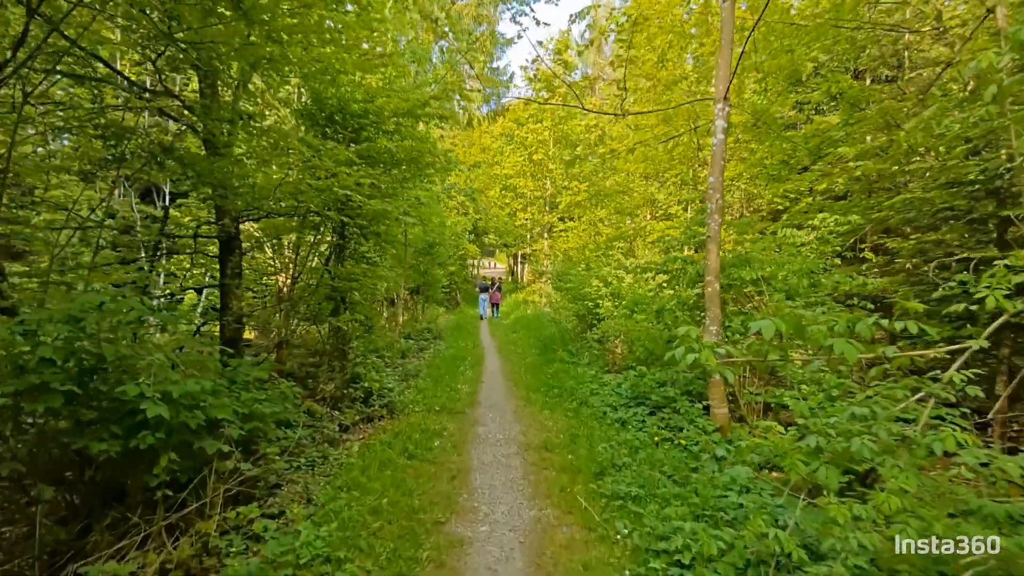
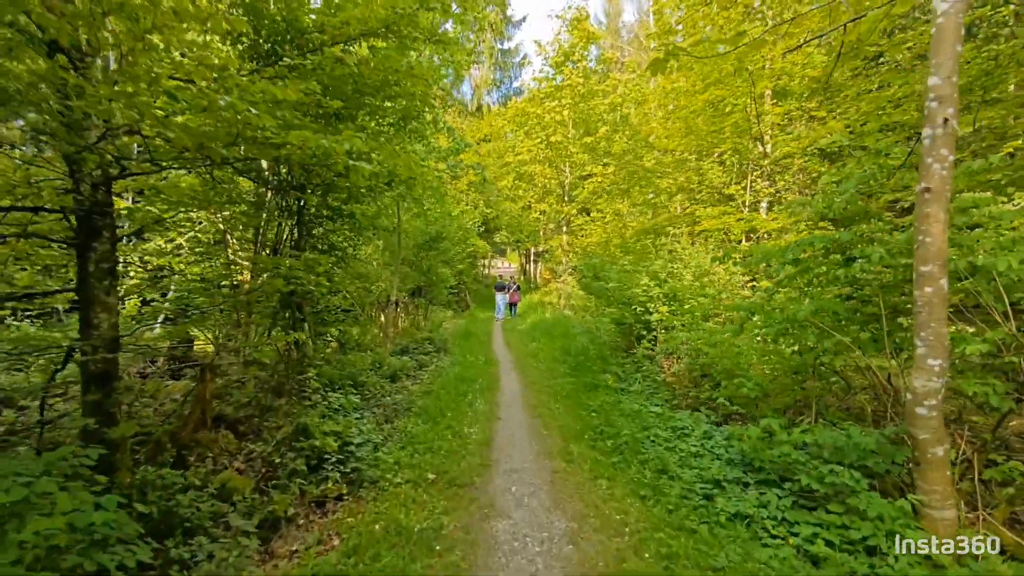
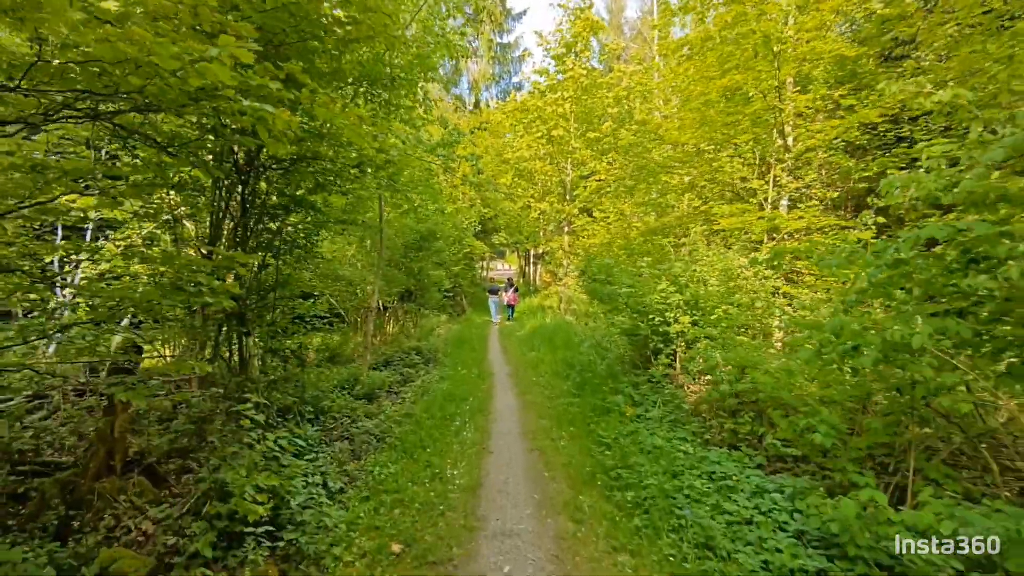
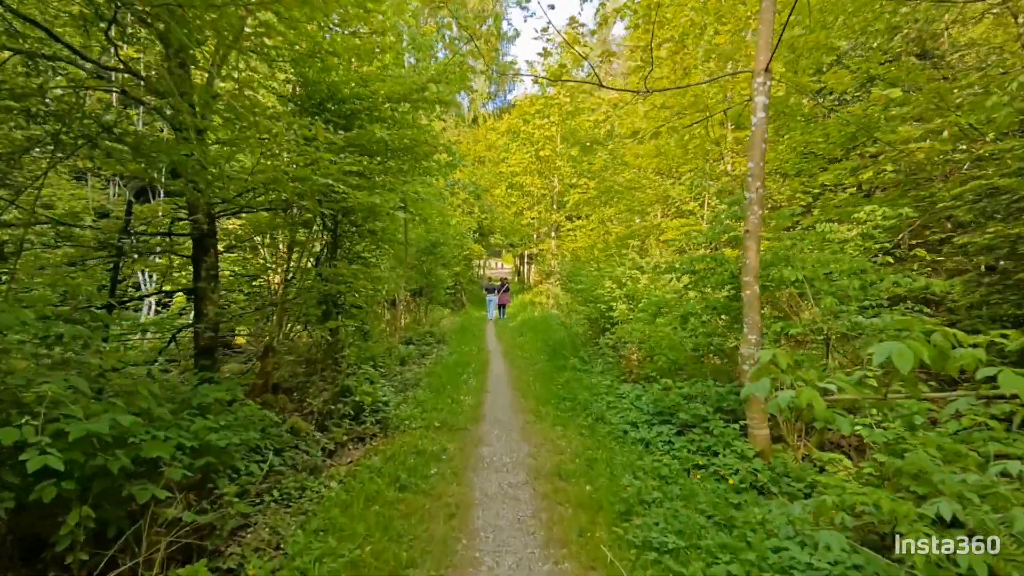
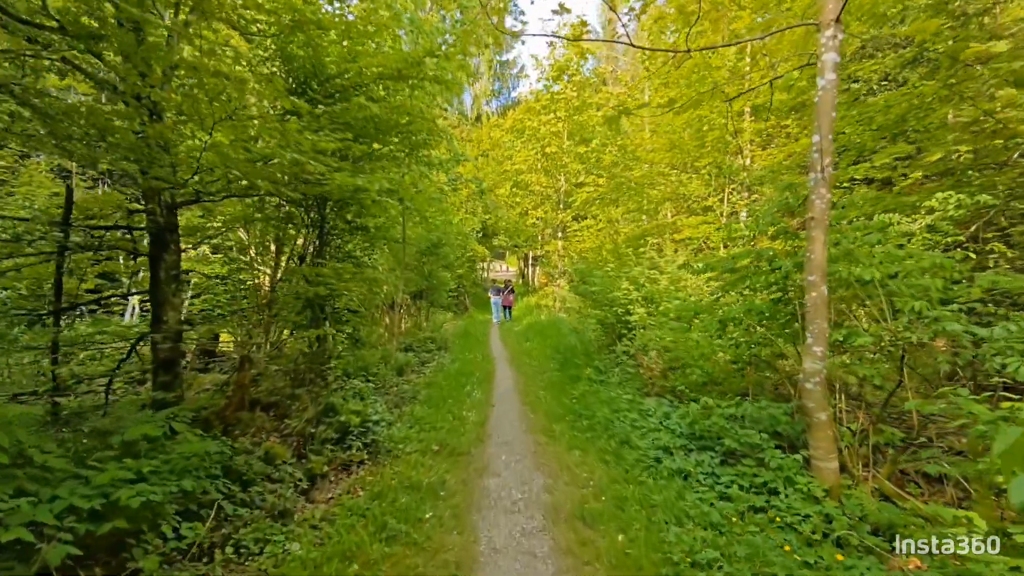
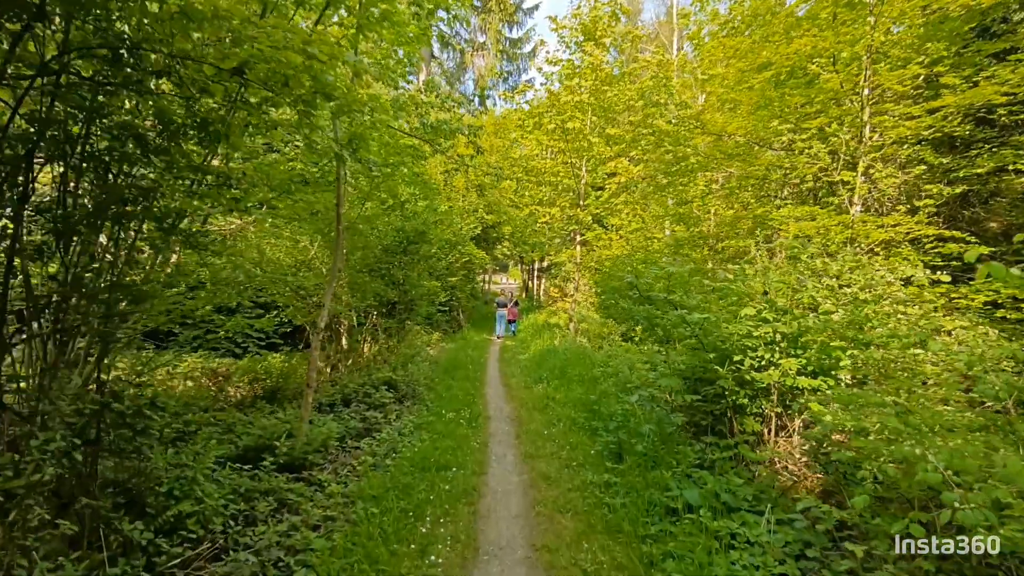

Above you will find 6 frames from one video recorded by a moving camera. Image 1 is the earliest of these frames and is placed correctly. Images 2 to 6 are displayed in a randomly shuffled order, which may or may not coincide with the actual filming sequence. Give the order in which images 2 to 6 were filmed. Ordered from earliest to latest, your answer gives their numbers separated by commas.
4, 5, 2, 3, 6
